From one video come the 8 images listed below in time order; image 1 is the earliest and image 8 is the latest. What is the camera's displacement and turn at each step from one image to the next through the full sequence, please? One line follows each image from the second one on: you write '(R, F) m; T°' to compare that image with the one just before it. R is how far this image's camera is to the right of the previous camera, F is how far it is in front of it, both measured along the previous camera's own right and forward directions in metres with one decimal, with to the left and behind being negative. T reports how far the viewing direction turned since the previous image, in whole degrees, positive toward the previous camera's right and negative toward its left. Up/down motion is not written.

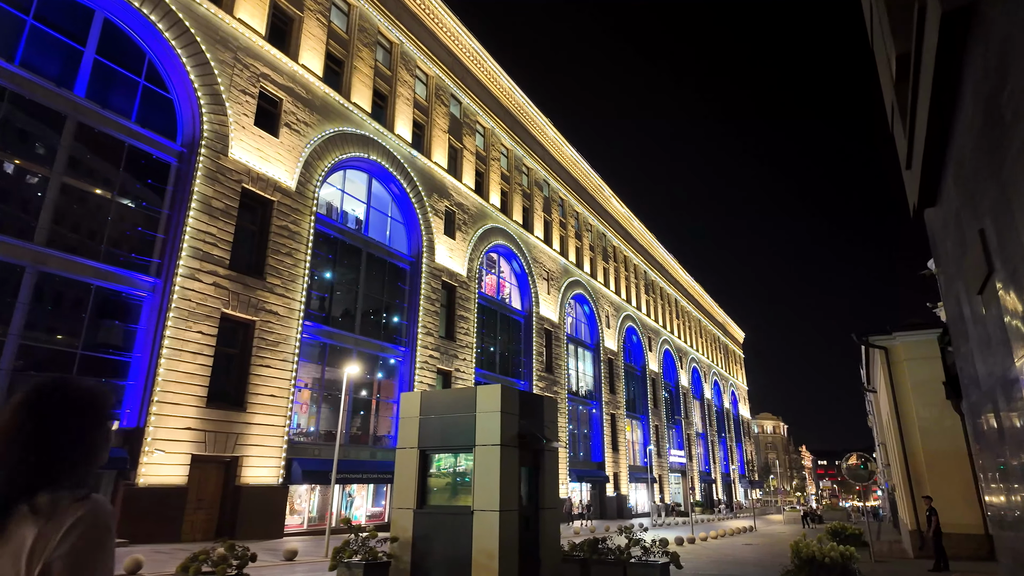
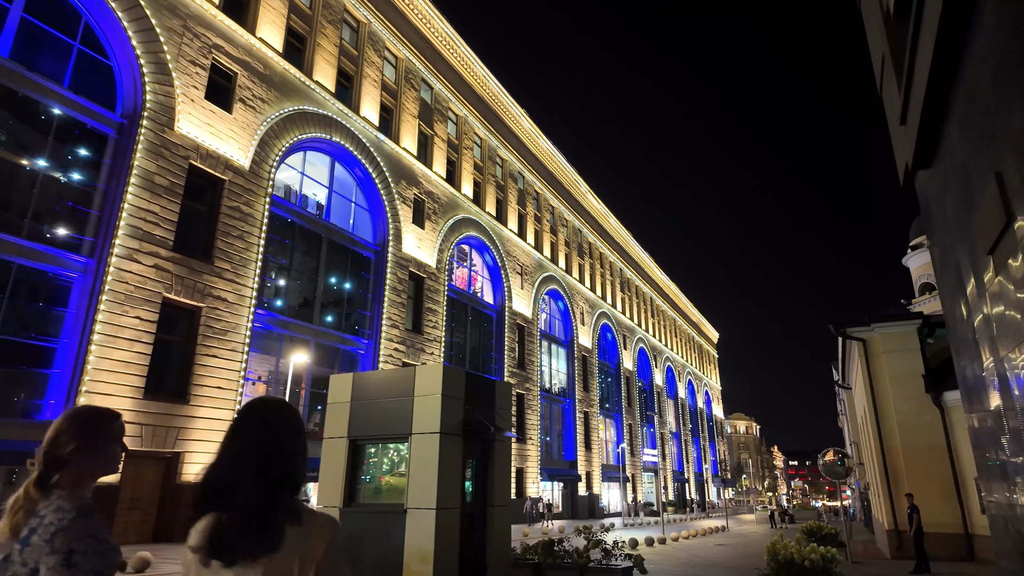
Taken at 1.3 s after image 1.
(+0.4, +1.1) m; +2°
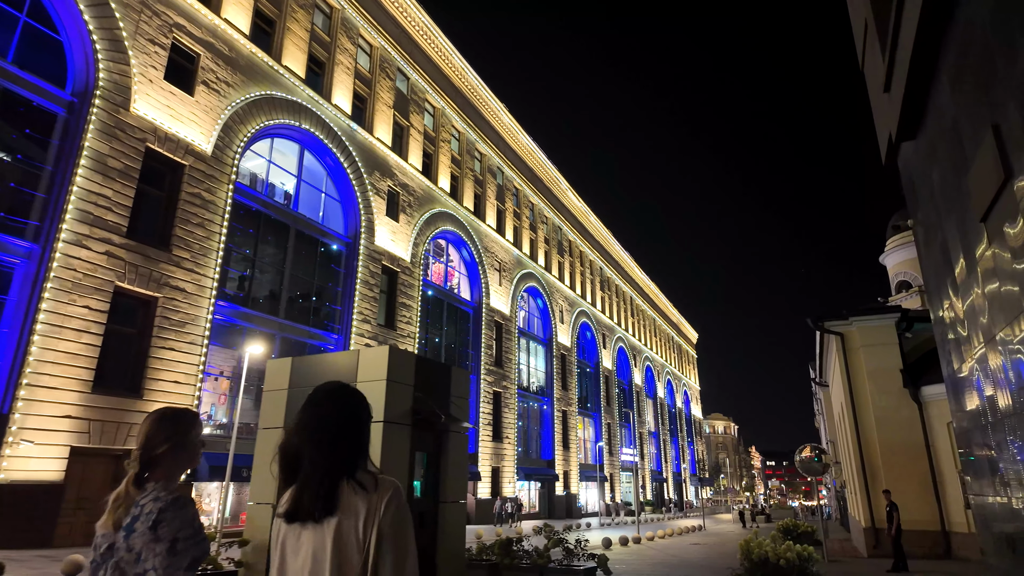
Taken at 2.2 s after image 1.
(+0.3, +0.6) m; +2°
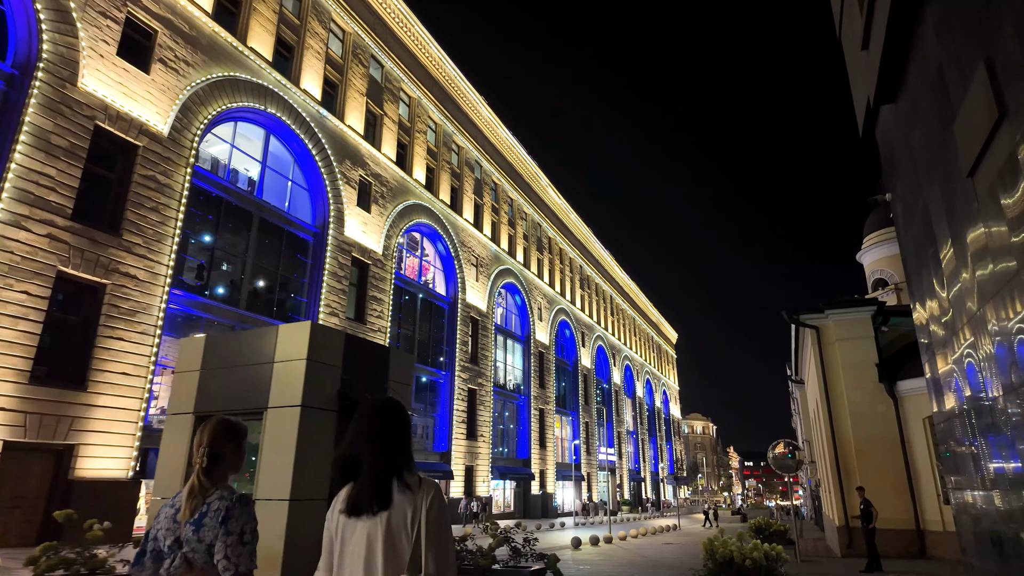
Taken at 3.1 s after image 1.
(+0.5, +0.7) m; +2°
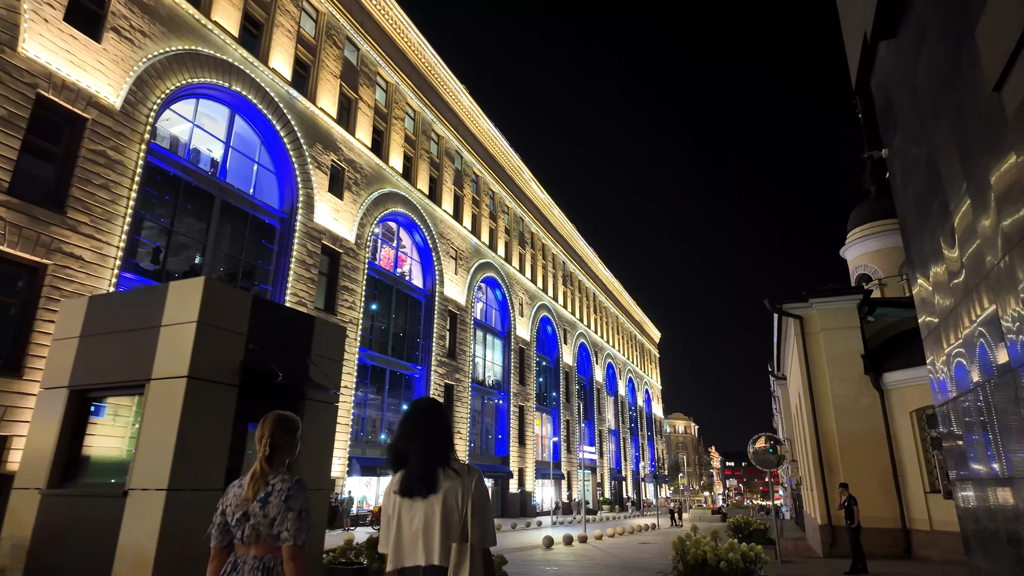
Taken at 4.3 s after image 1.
(+0.4, +0.9) m; +1°
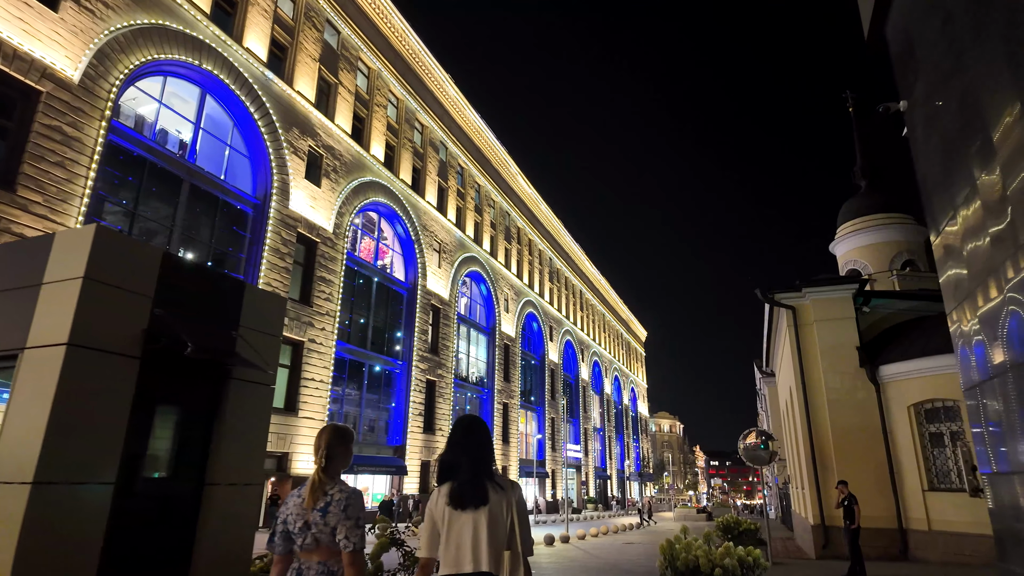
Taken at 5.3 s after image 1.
(+0.2, +0.8) m; +1°
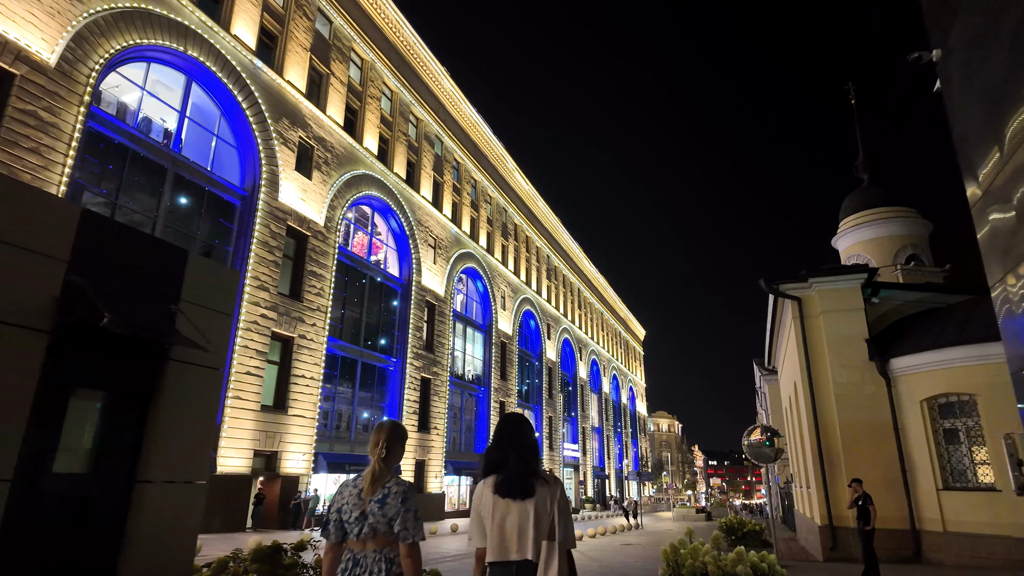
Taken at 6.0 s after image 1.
(+0.1, +0.7) m; 0°
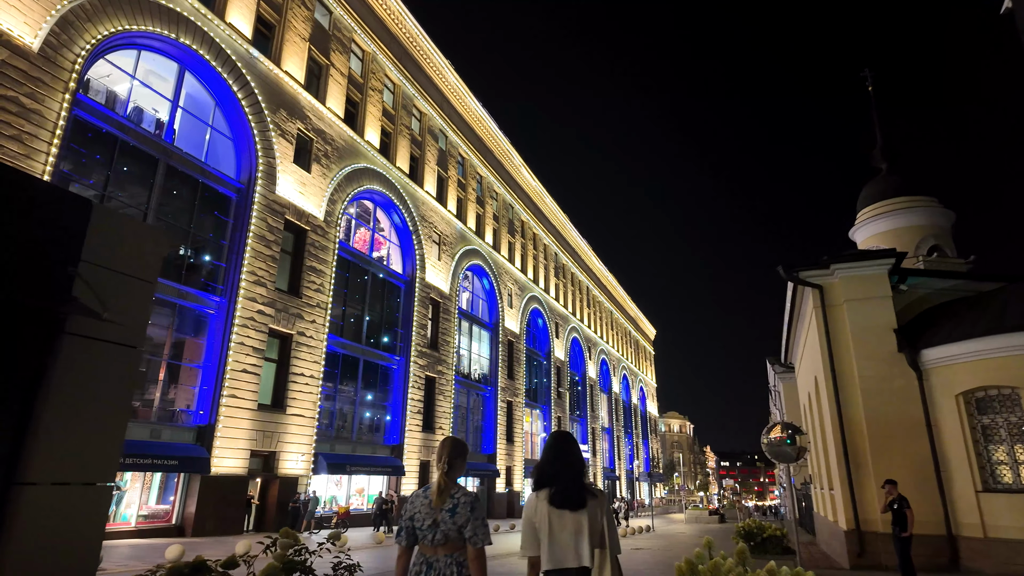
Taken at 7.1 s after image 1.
(+0.2, +0.9) m; -1°
